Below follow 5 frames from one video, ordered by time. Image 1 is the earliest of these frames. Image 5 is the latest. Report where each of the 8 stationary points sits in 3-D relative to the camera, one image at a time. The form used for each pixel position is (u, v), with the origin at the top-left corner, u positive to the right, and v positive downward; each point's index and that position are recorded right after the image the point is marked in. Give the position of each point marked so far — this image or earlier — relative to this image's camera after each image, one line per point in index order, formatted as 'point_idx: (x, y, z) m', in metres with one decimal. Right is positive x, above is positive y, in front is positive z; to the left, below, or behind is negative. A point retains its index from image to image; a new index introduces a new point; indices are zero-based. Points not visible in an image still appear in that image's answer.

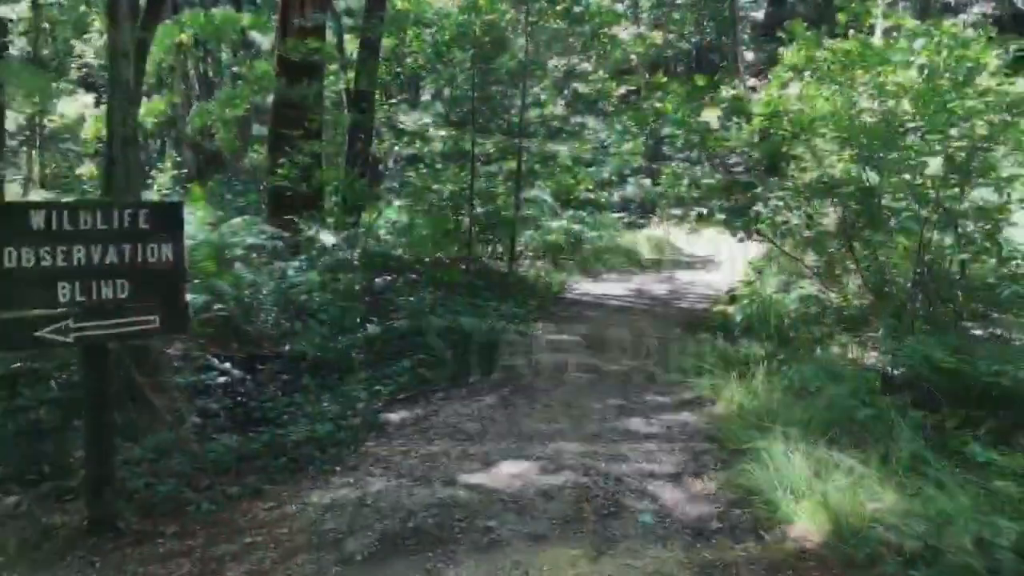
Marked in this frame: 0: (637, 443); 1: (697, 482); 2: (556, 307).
0: (+0.6, -0.8, +4.6) m
1: (+0.8, -0.9, +4.1) m
2: (+0.4, -0.2, +8.4) m
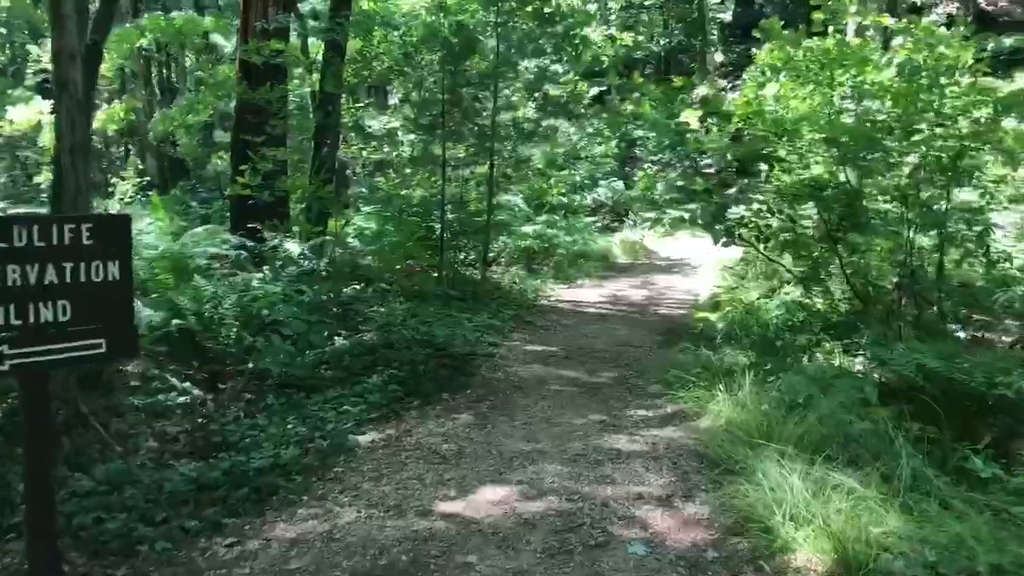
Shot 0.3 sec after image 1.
0: (+0.5, -0.8, +4.4) m
1: (+0.8, -0.9, +3.8) m
2: (+0.2, -0.2, +8.2) m
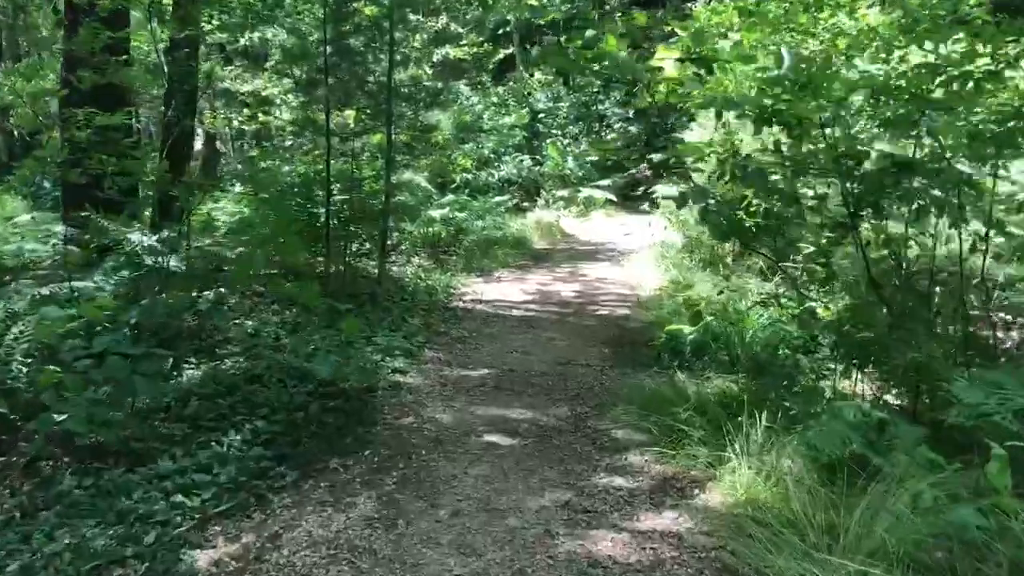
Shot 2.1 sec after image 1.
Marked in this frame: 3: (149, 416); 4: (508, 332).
0: (+0.3, -0.9, +2.8) m
1: (+0.6, -1.0, +2.3) m
2: (-0.5, -0.3, +6.5) m
3: (-1.7, -0.6, +4.3) m
4: (0.0, -0.3, +6.4) m
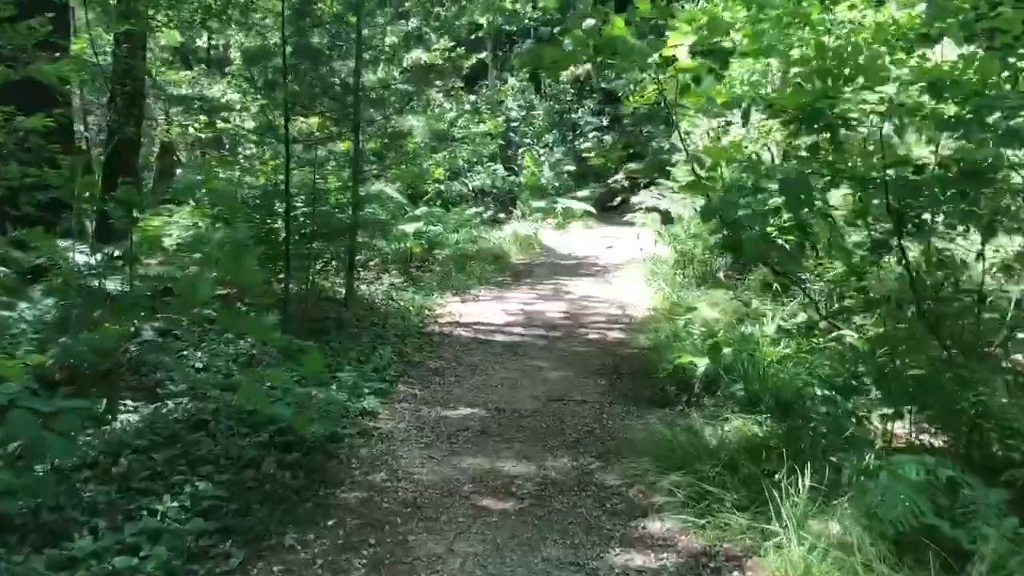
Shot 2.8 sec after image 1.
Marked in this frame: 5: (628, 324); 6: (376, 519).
0: (+0.3, -1.0, +2.1) m
1: (+0.6, -1.1, +1.6) m
2: (-0.6, -0.4, +5.8) m
3: (-1.8, -0.7, +3.6) m
4: (-0.1, -0.5, +5.7) m
5: (+0.9, -0.3, +6.9) m
6: (-0.5, -0.9, +3.4) m
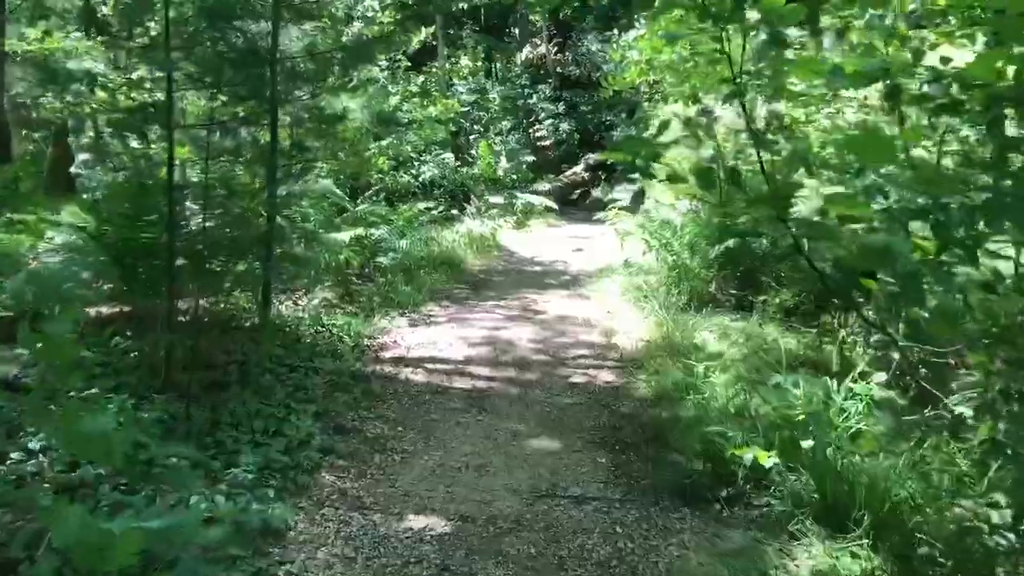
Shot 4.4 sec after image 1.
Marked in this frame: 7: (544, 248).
0: (+0.4, -1.3, +0.7) m
1: (+0.7, -1.4, +0.3) m
2: (-0.7, -0.6, +4.3) m
3: (-1.8, -1.0, +2.1) m
4: (-0.3, -0.6, +4.3) m
5: (+0.7, -0.4, +5.5) m
6: (-0.5, -1.1, +2.0) m
7: (+0.4, +0.5, +10.7) m
